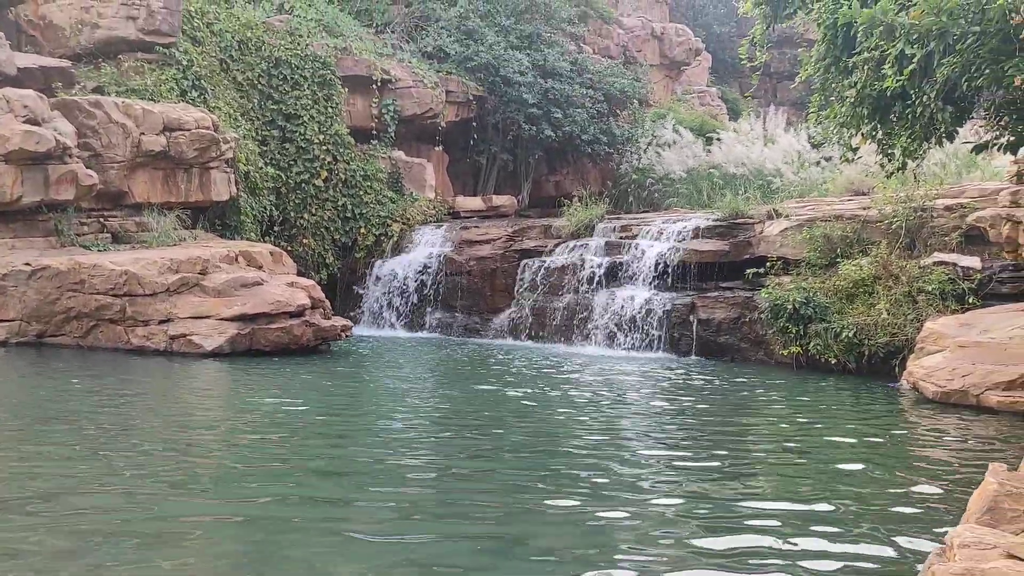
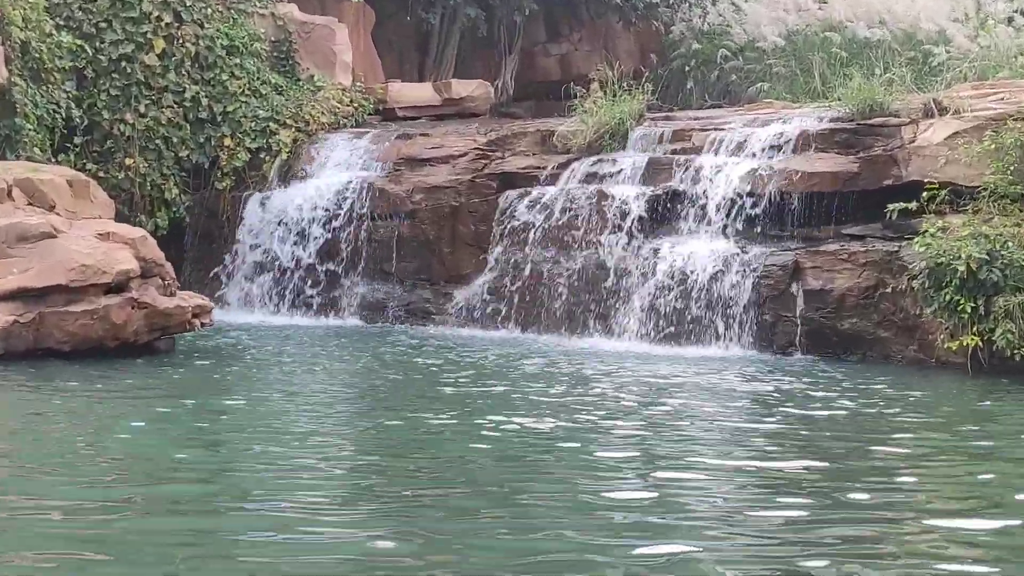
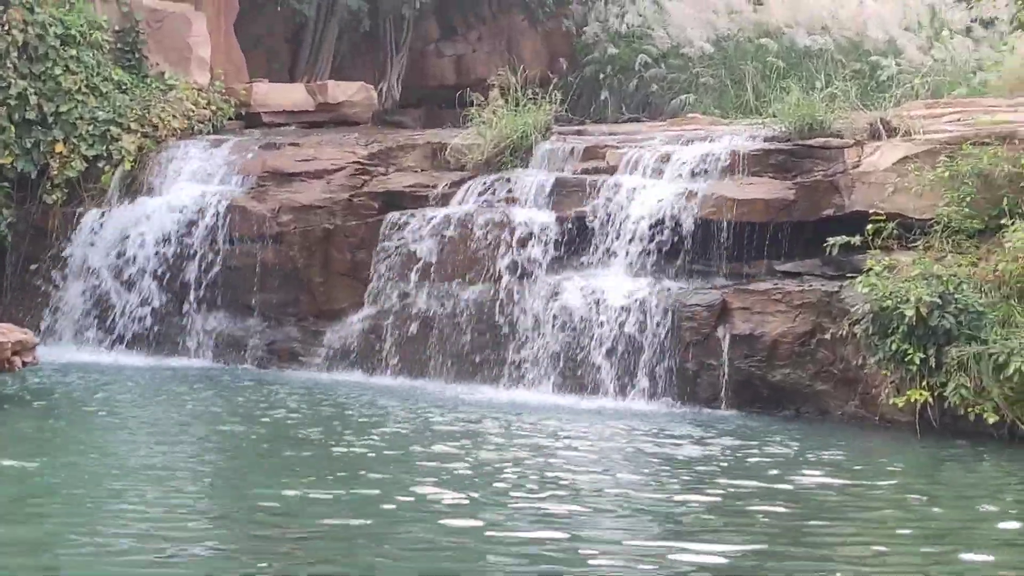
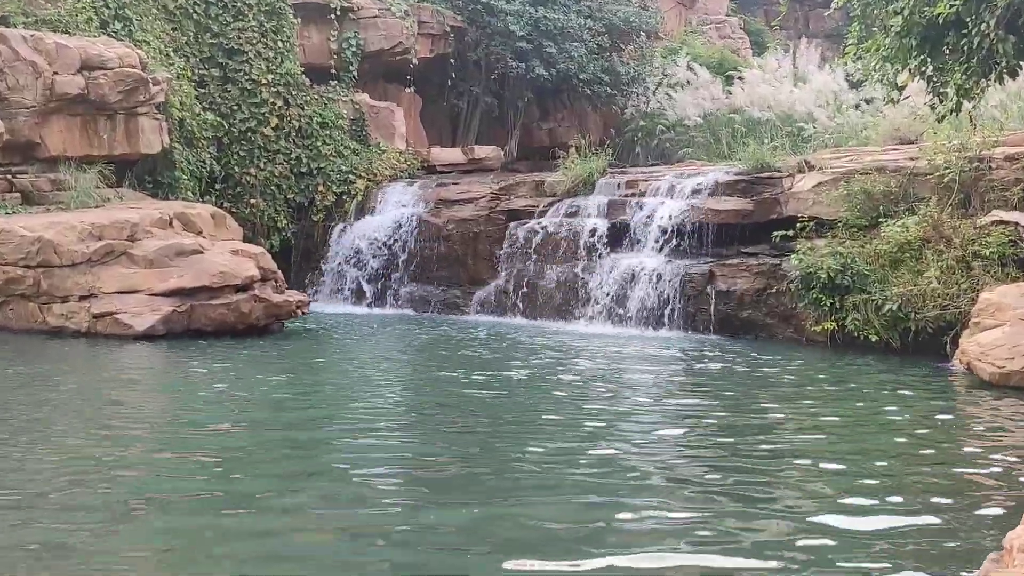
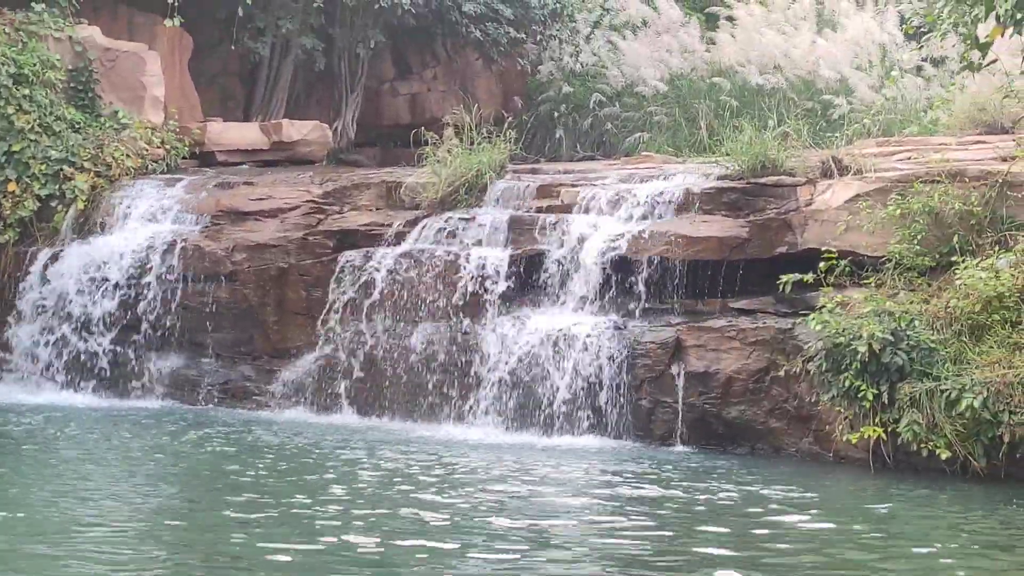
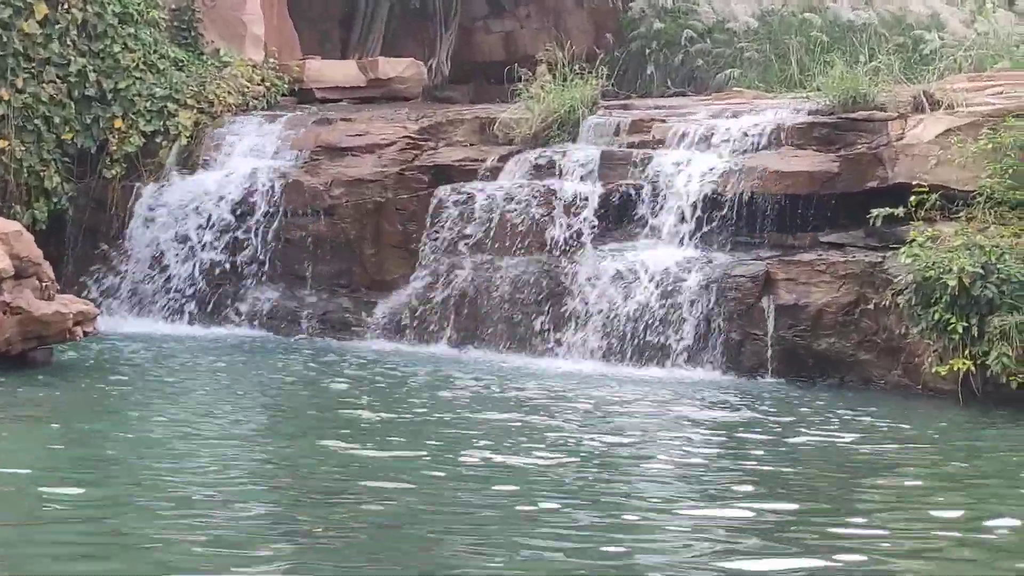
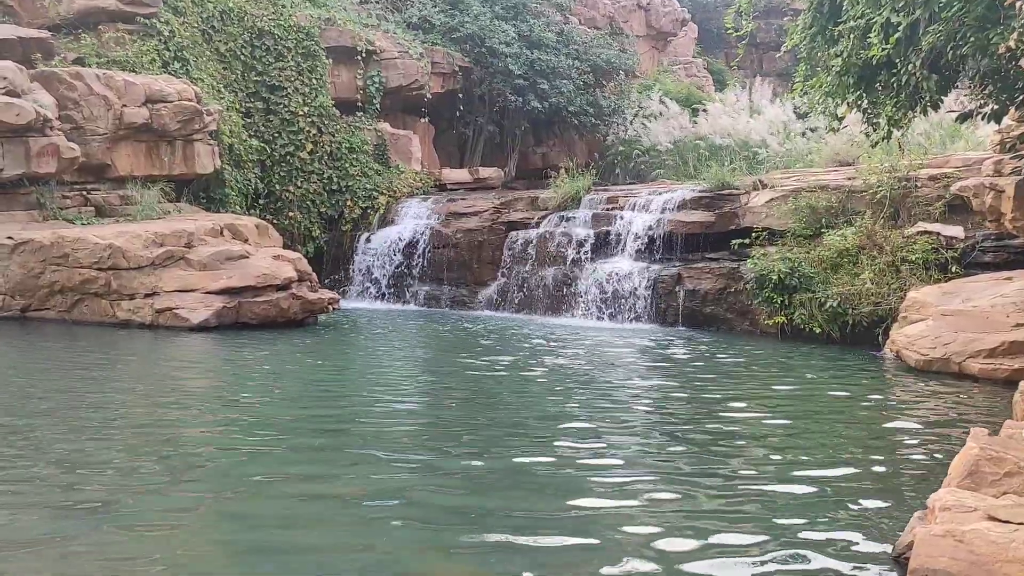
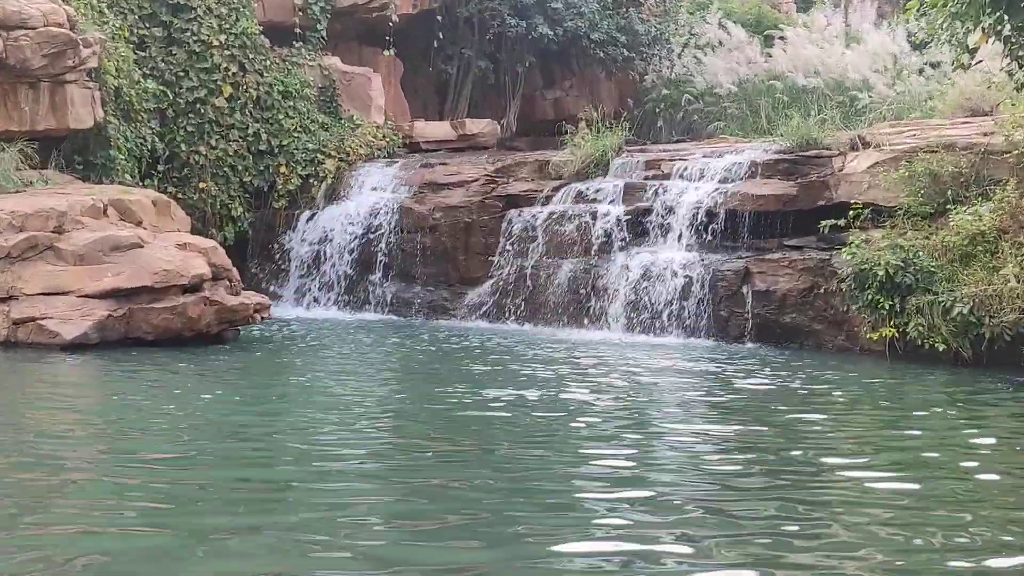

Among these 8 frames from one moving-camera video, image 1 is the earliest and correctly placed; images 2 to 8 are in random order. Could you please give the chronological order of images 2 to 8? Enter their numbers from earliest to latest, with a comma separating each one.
7, 4, 8, 2, 6, 3, 5
